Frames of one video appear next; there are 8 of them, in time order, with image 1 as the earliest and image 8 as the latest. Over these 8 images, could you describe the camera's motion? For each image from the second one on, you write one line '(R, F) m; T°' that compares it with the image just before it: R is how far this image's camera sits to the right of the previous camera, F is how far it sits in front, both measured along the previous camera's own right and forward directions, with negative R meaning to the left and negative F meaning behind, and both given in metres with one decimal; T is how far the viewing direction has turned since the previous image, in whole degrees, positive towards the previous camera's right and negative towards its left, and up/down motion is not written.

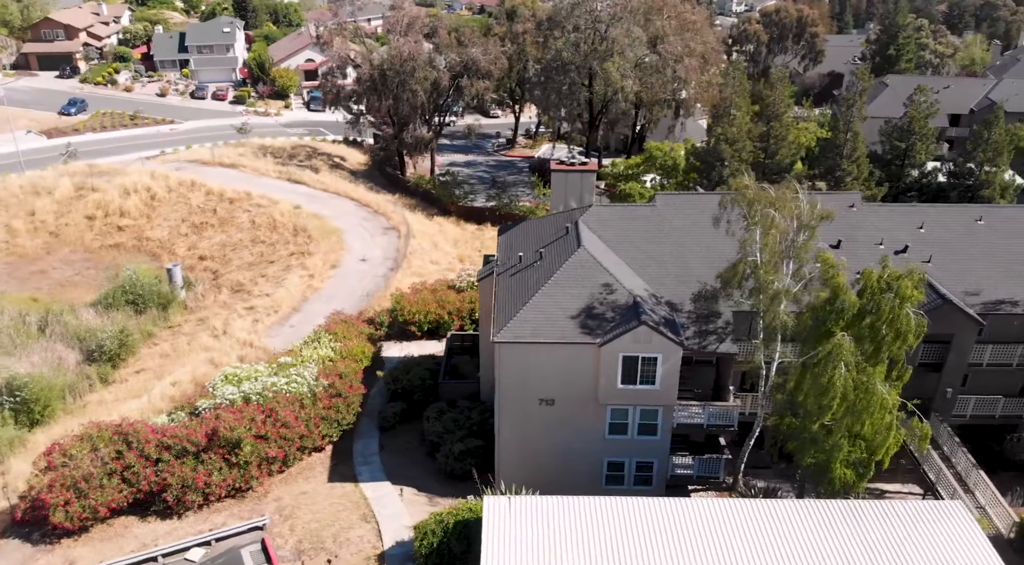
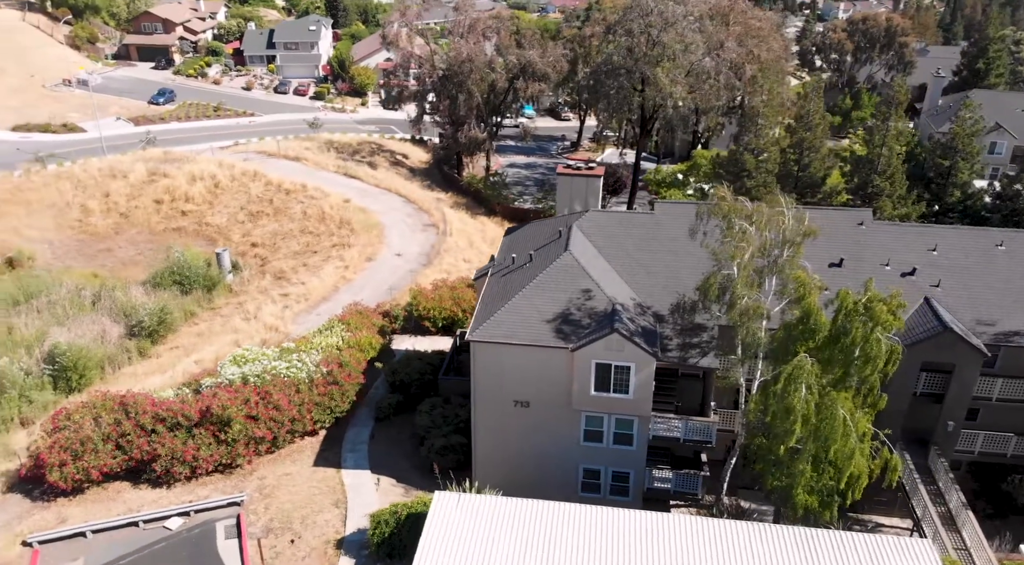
(+3.8, +0.1) m; -7°
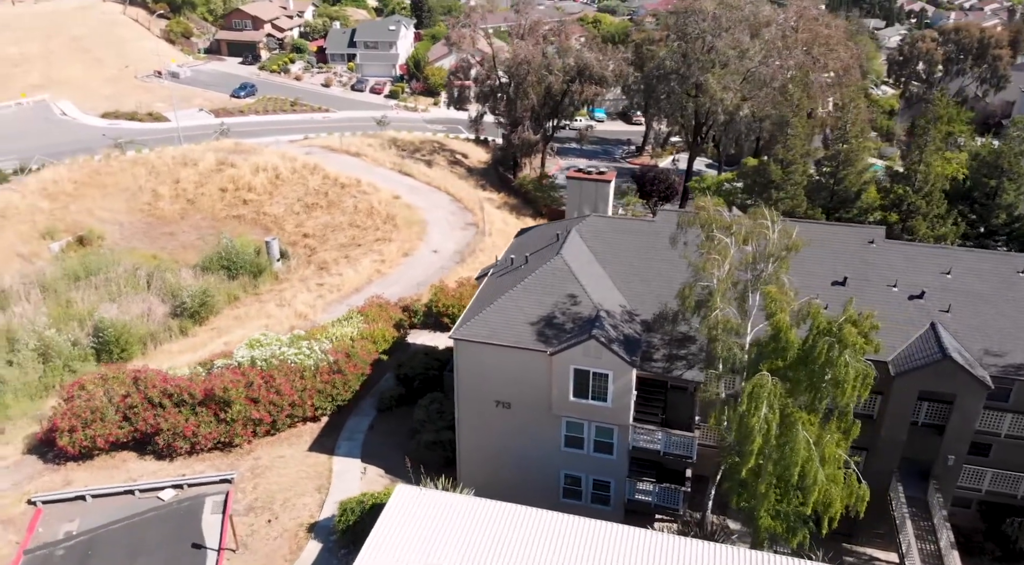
(+3.5, +0.1) m; -7°
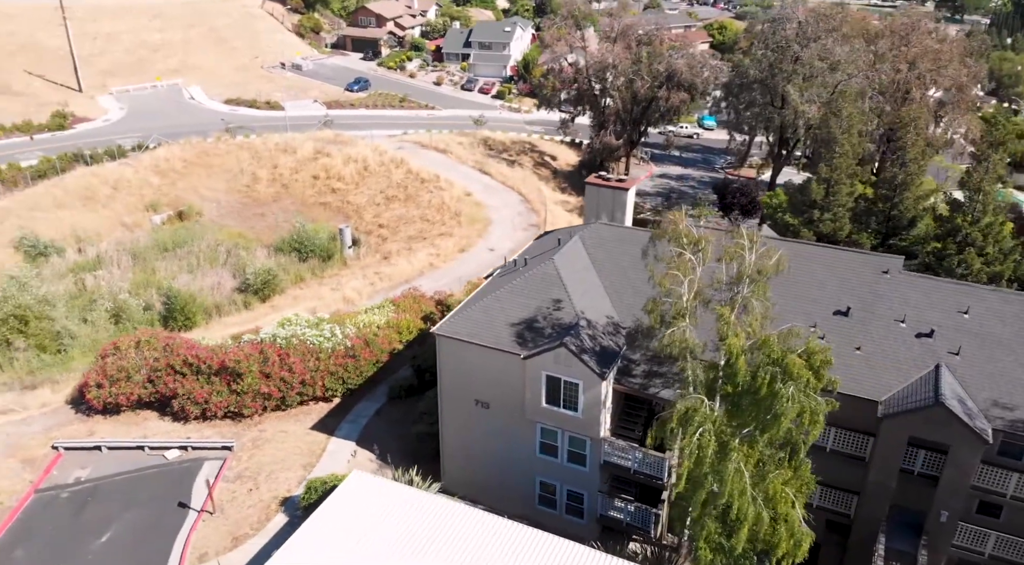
(+4.9, +0.4) m; -10°
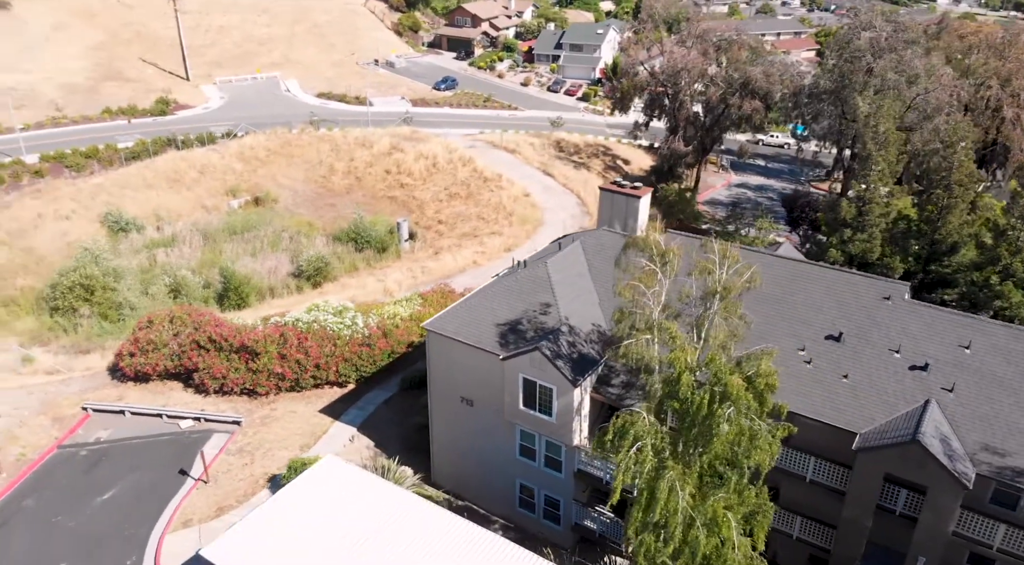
(+3.9, +0.2) m; -8°
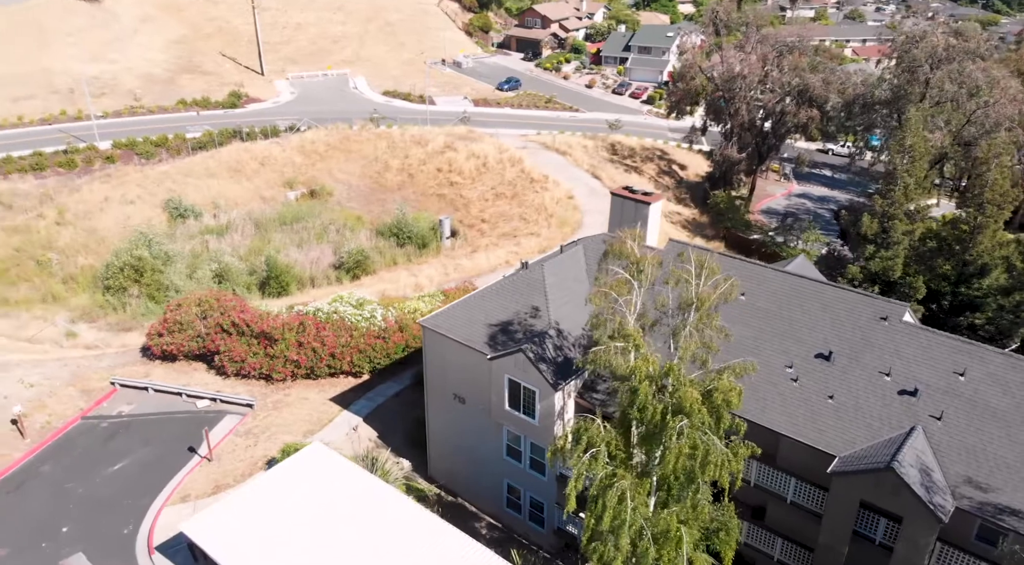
(+2.8, 0.0) m; -6°
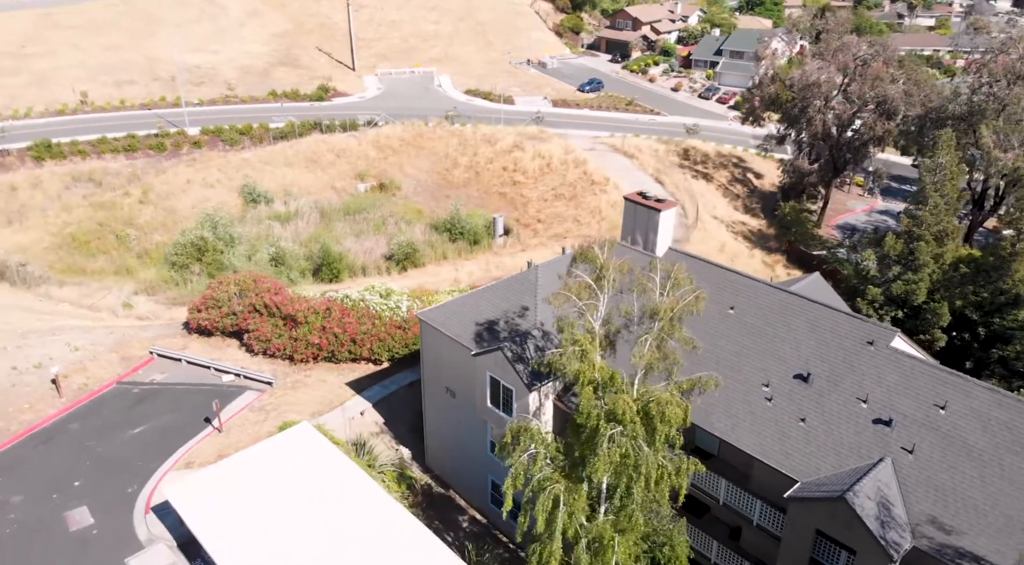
(+3.7, +0.1) m; -7°
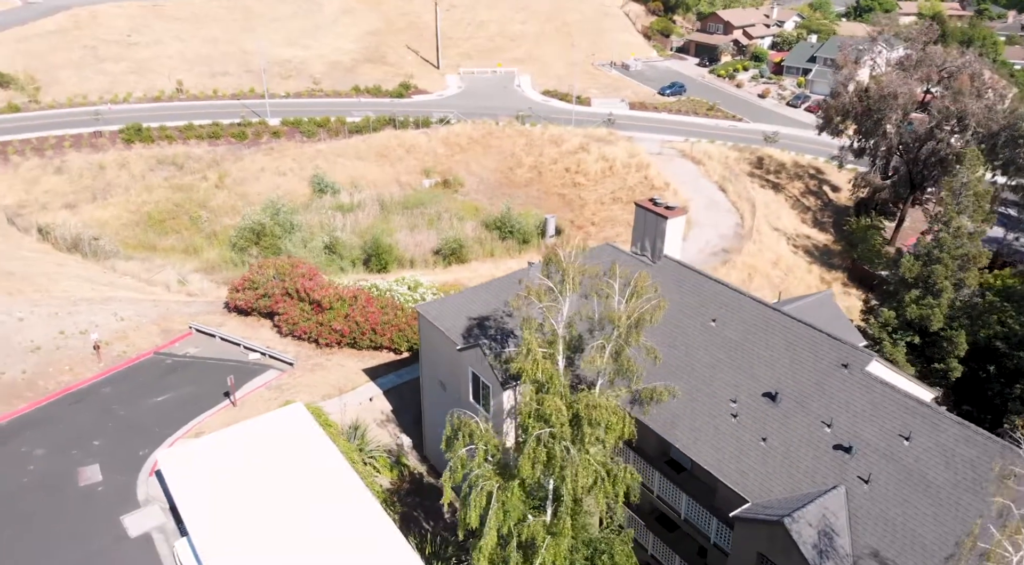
(+3.7, 0.0) m; -7°
